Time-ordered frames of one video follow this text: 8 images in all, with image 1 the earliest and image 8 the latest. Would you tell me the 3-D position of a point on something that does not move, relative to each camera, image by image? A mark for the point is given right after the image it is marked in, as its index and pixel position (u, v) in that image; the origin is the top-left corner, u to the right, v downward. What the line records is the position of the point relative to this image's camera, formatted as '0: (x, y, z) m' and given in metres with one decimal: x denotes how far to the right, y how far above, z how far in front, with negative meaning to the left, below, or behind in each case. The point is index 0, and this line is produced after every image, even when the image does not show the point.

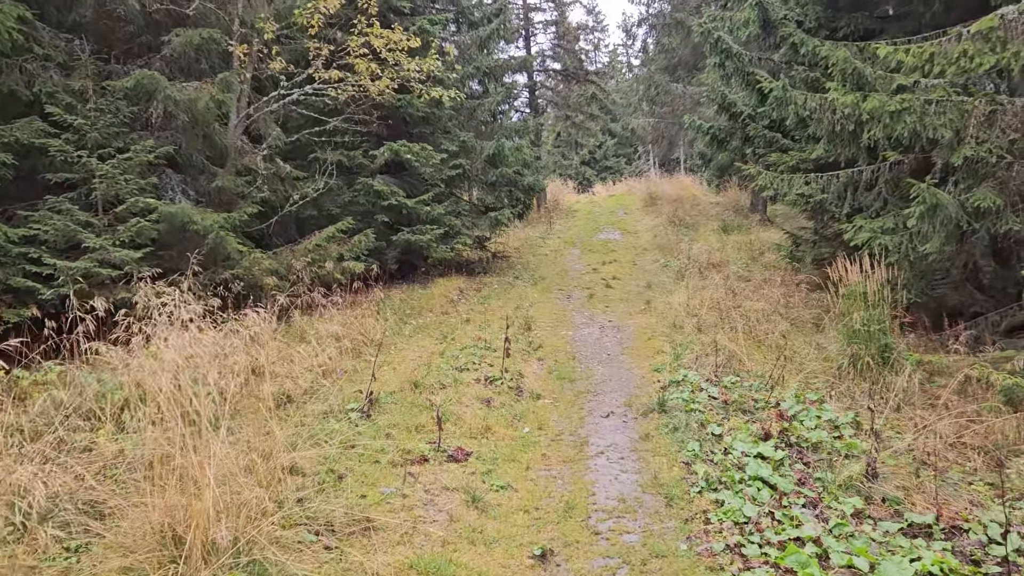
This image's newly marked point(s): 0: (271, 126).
0: (-2.5, +1.7, +8.6) m
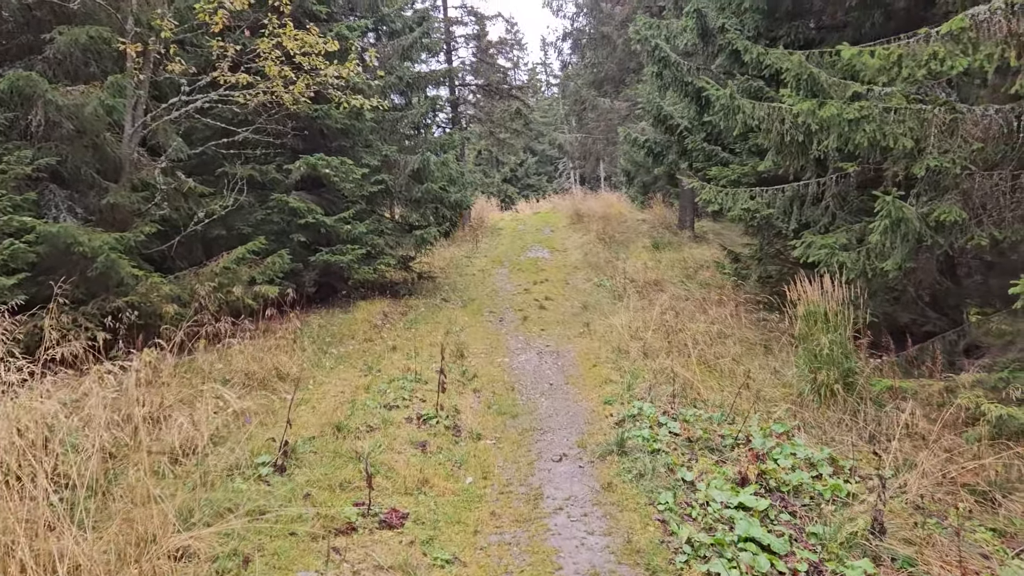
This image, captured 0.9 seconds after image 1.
0: (-3.3, +1.4, +7.8) m
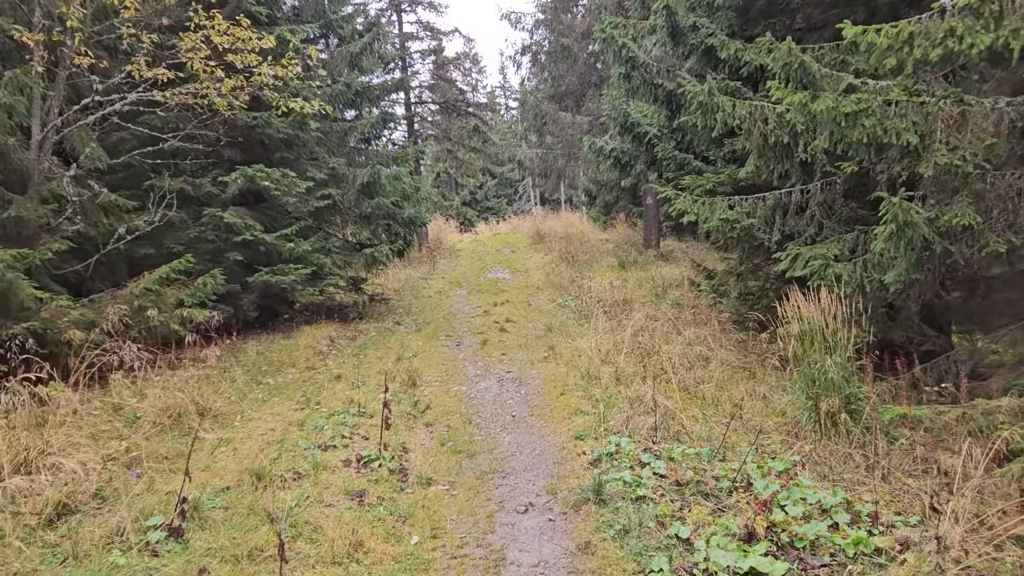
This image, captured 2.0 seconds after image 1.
0: (-3.6, +1.2, +7.0) m
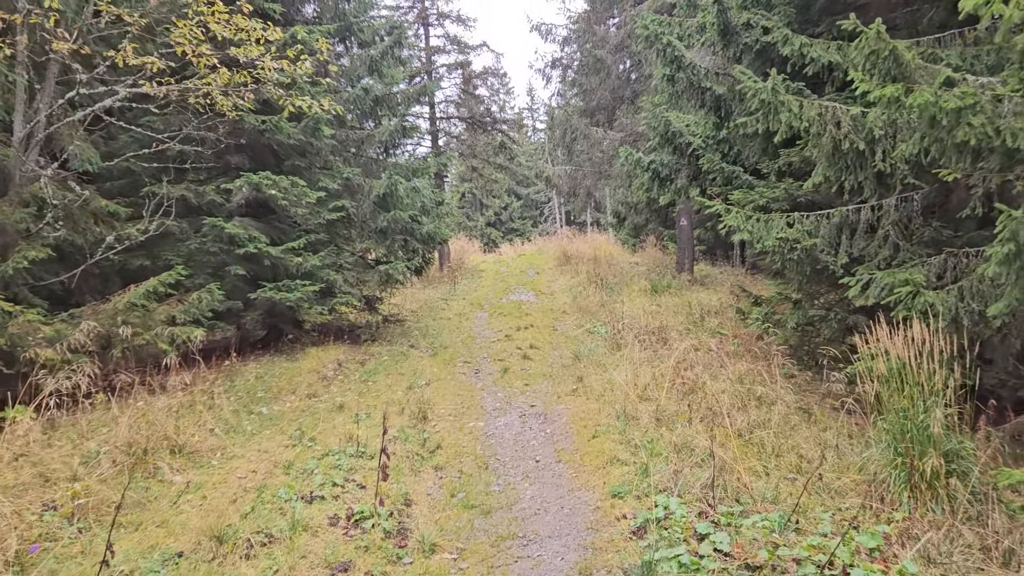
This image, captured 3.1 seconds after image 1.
0: (-3.4, +1.1, +6.3) m
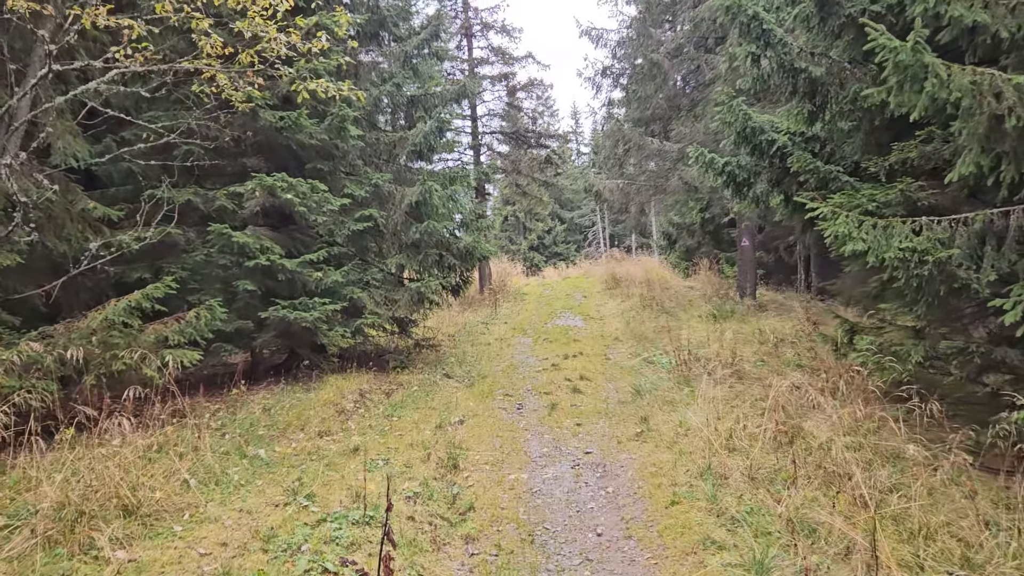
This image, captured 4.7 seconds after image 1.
0: (-3.1, +1.0, +5.5) m
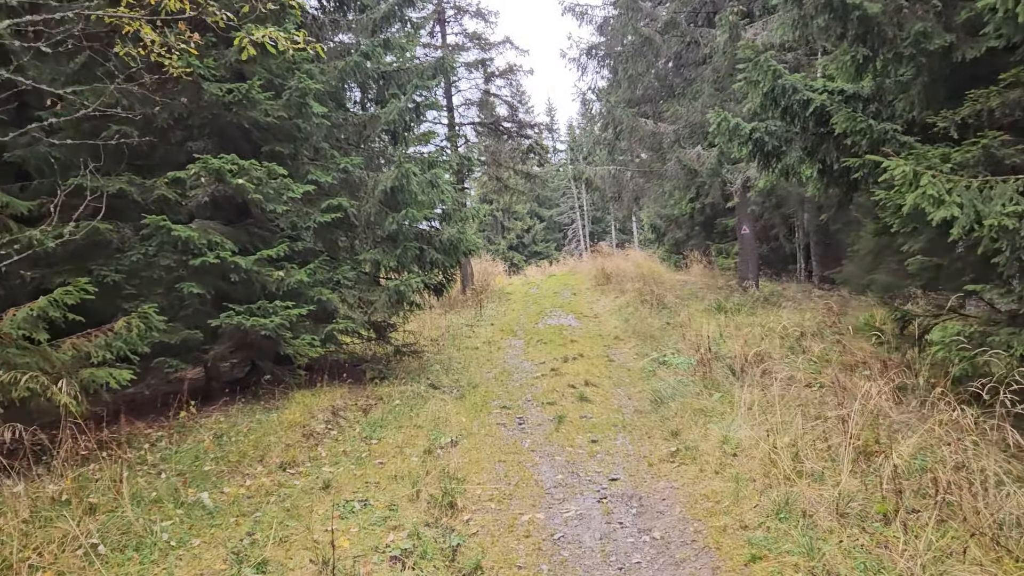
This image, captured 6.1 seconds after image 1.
0: (-3.1, +1.0, +4.4) m
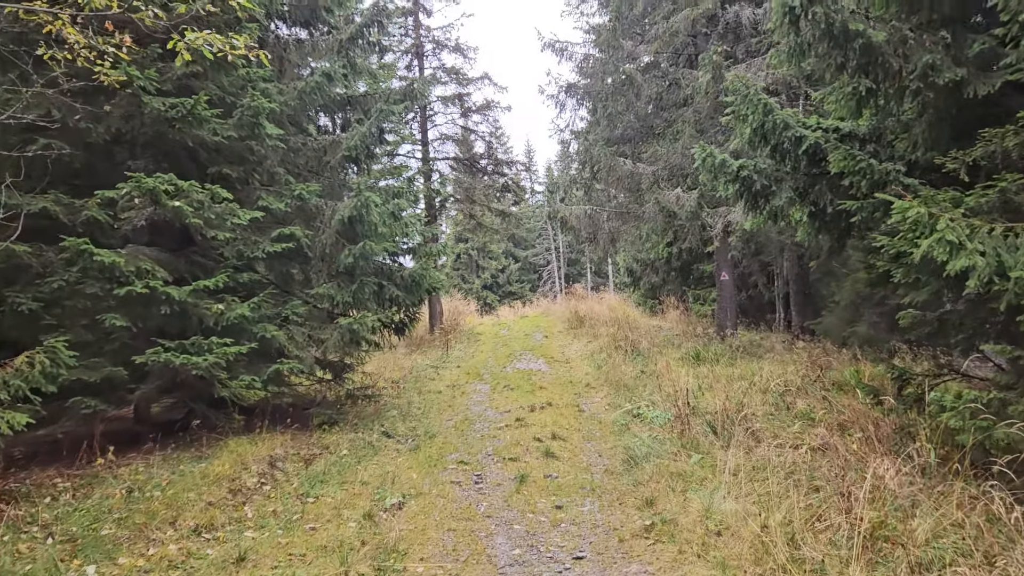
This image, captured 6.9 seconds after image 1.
0: (-3.3, +0.9, +3.9) m
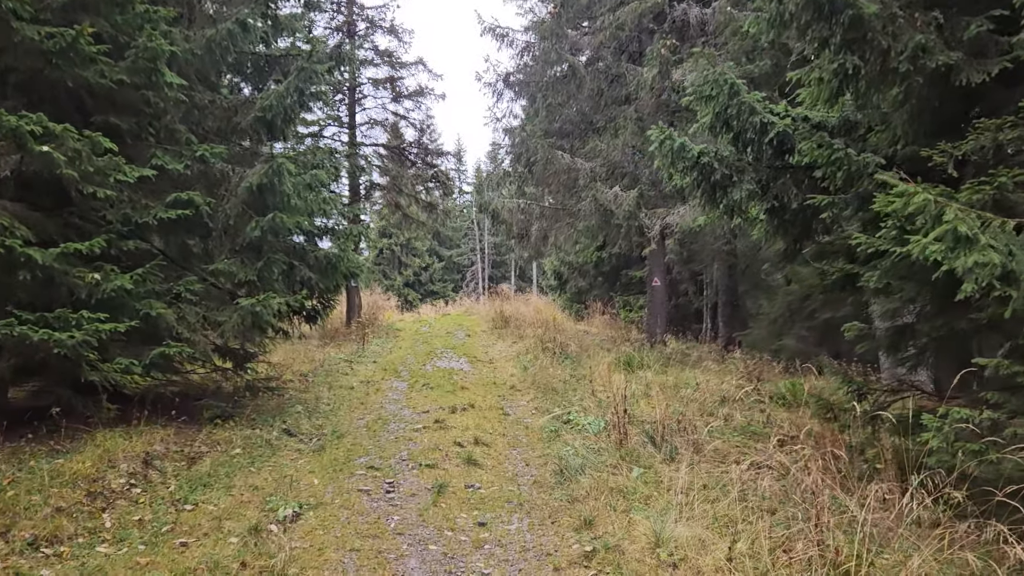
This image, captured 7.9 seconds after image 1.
0: (-3.5, +1.1, +2.9) m
